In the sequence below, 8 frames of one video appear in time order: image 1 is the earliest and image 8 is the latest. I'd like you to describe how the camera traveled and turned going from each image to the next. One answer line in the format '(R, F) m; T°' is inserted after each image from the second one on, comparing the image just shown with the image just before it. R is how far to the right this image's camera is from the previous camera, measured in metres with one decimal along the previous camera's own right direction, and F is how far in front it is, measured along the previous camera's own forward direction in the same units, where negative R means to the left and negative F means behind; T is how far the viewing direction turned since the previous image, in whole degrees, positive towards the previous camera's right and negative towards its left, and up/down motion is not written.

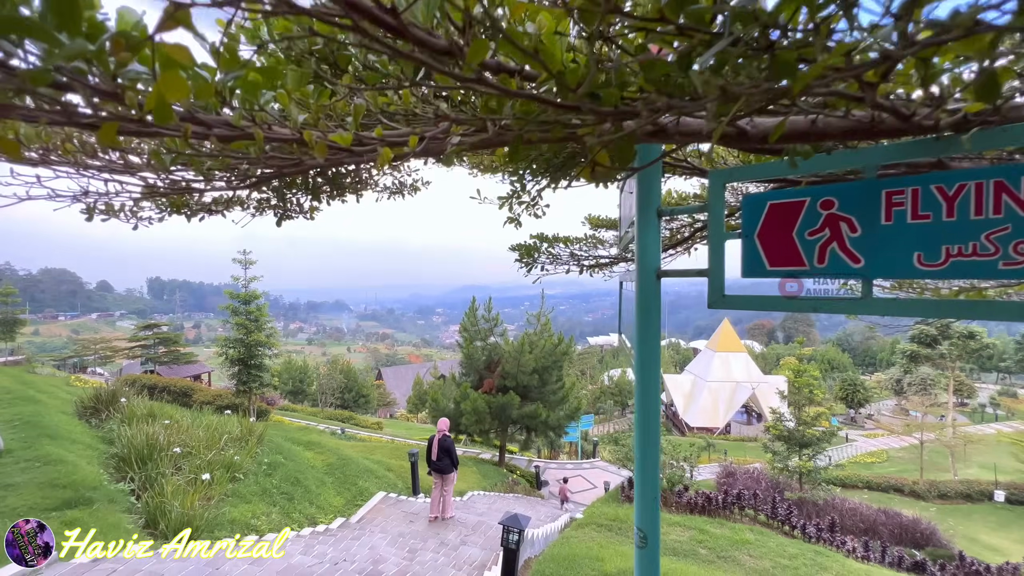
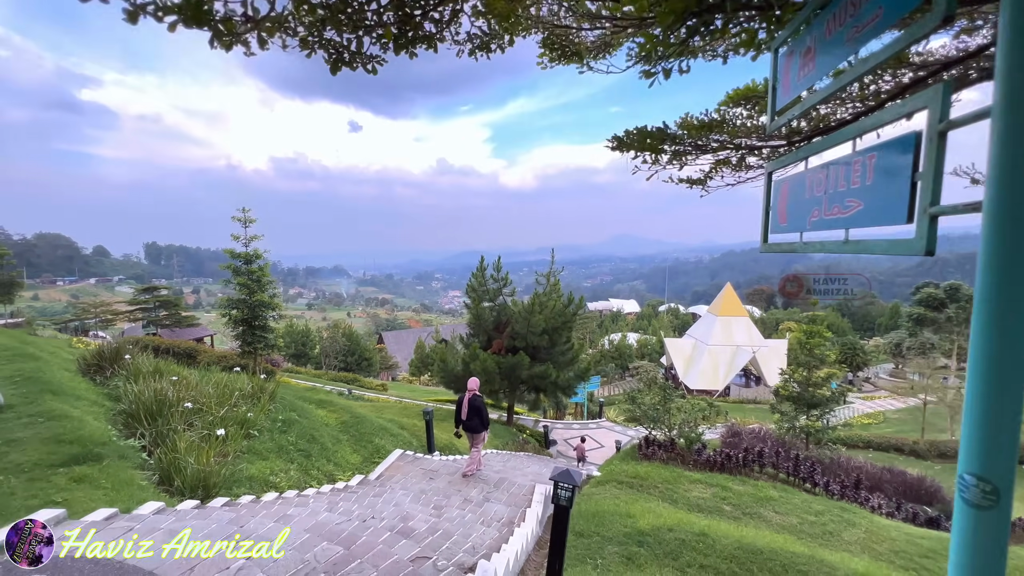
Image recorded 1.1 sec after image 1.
(-0.3, +0.4) m; 0°
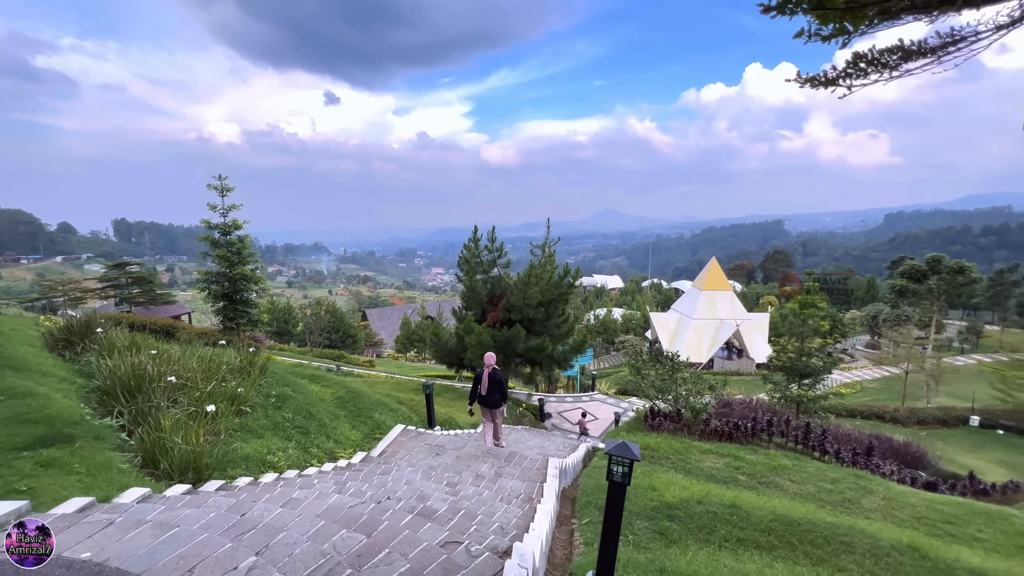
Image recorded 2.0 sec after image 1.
(-0.3, +0.4) m; +2°
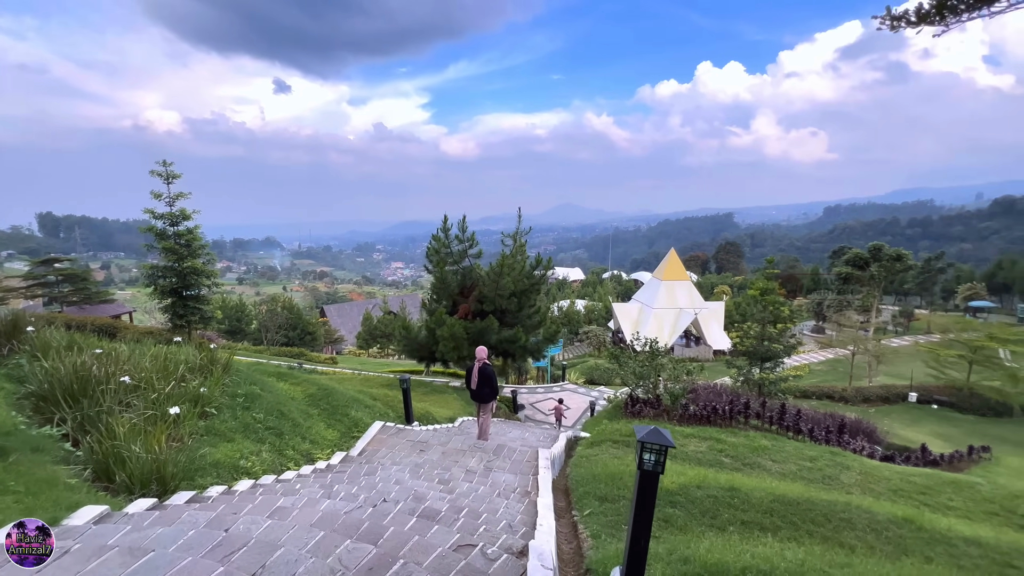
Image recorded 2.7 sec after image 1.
(-0.3, +0.2) m; +5°
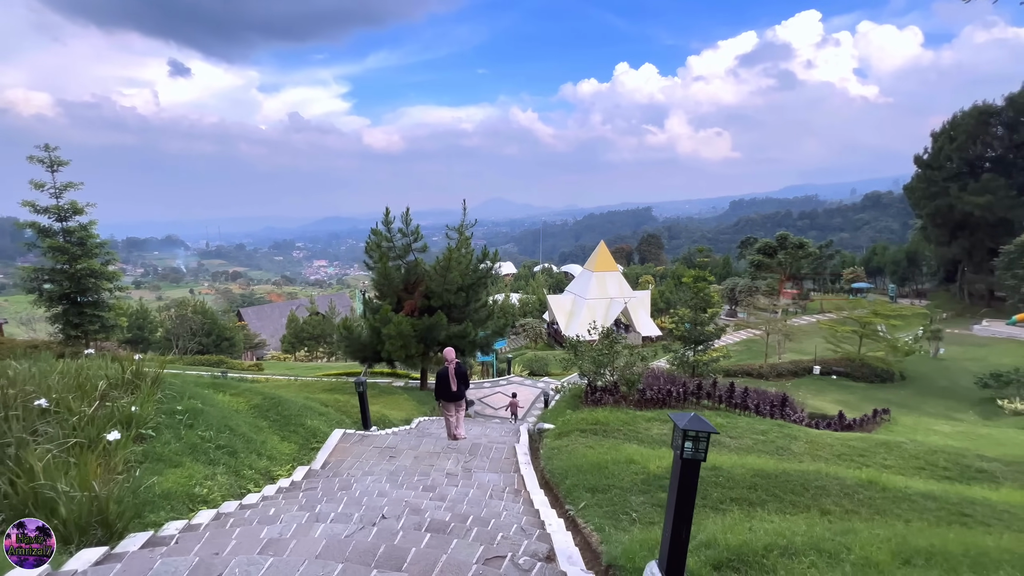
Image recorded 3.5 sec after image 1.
(-0.5, +0.2) m; +9°
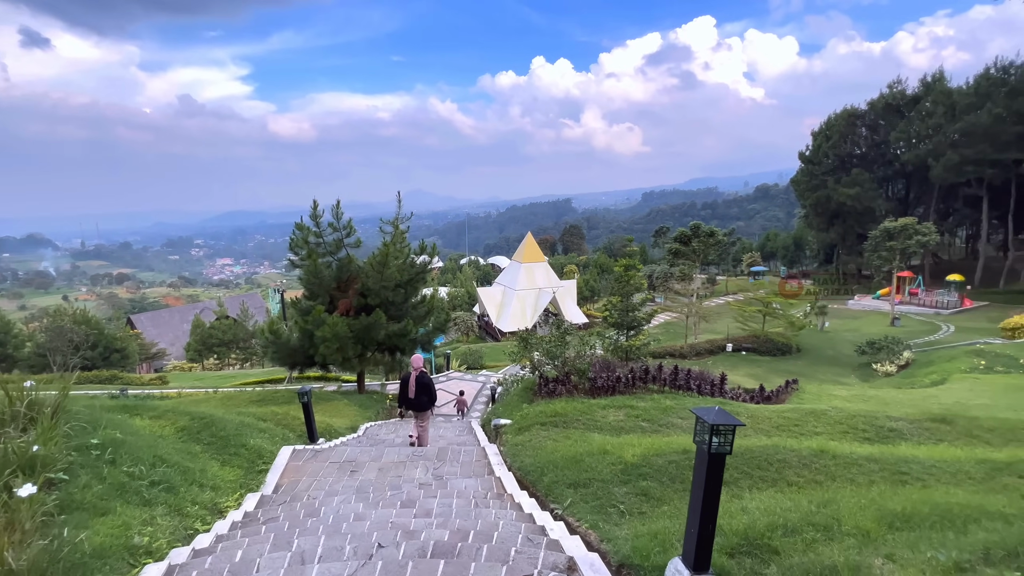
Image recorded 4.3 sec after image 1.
(-0.4, +0.2) m; +9°
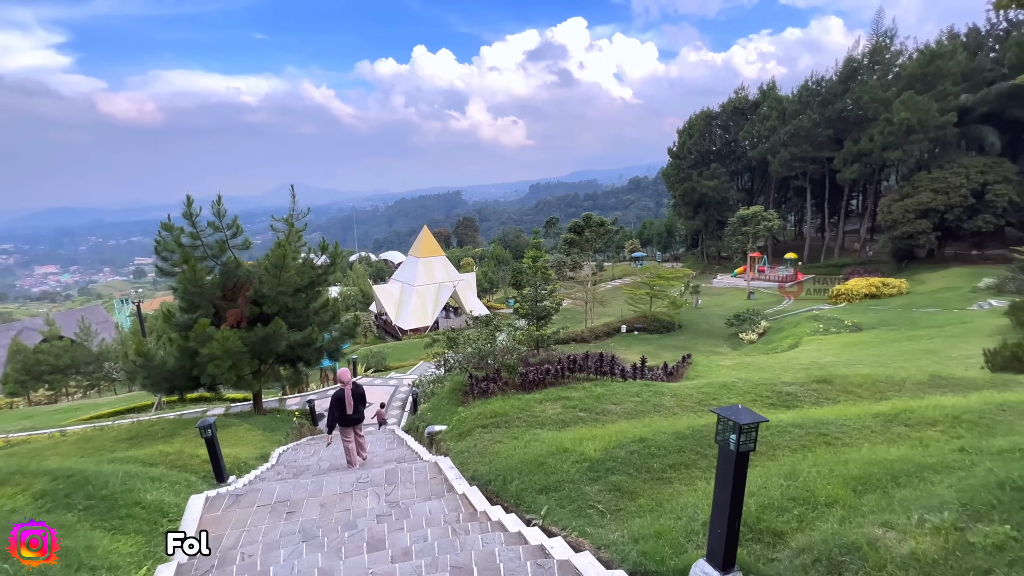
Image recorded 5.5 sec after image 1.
(-0.5, +0.3) m; +13°
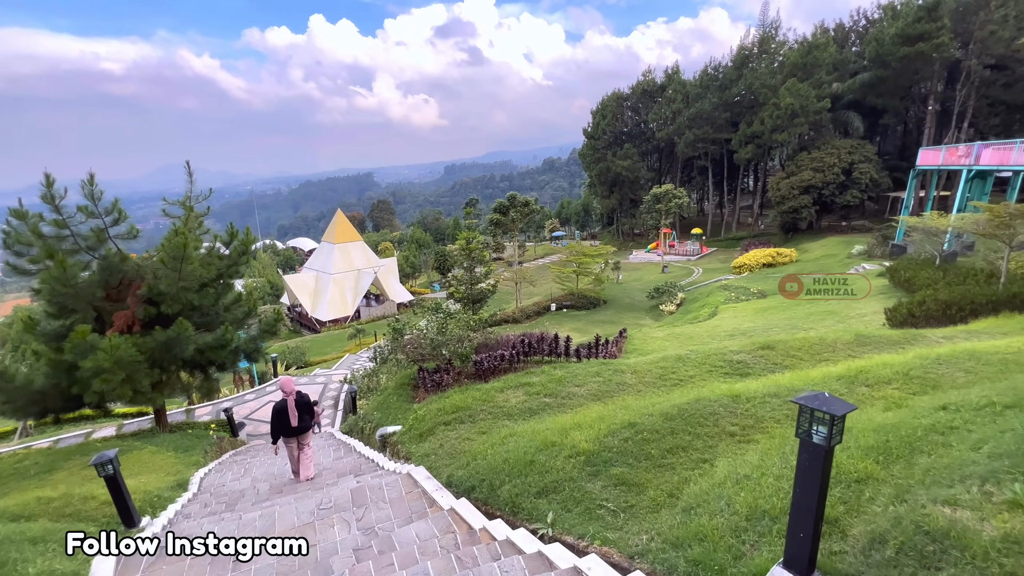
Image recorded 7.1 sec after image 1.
(-0.5, +0.5) m; +10°
